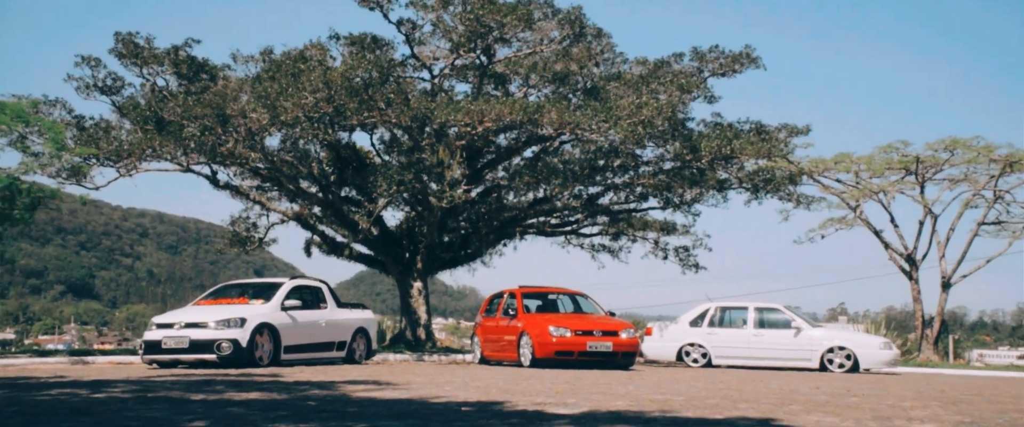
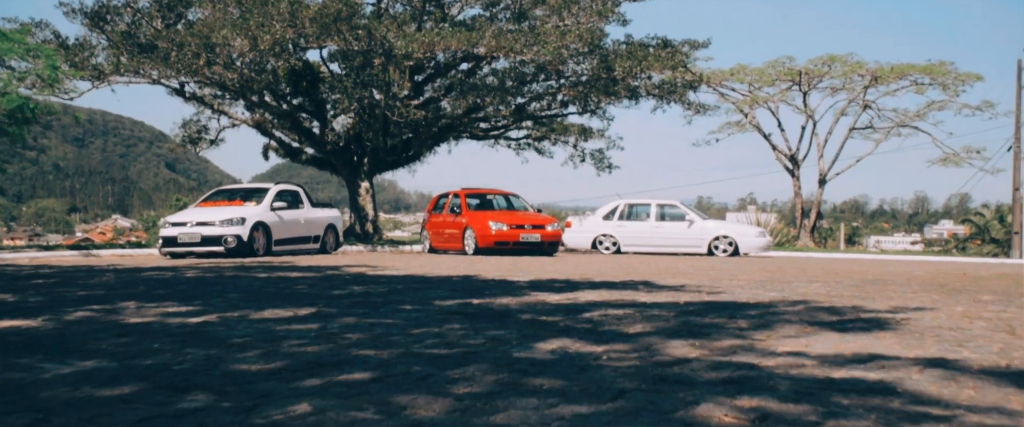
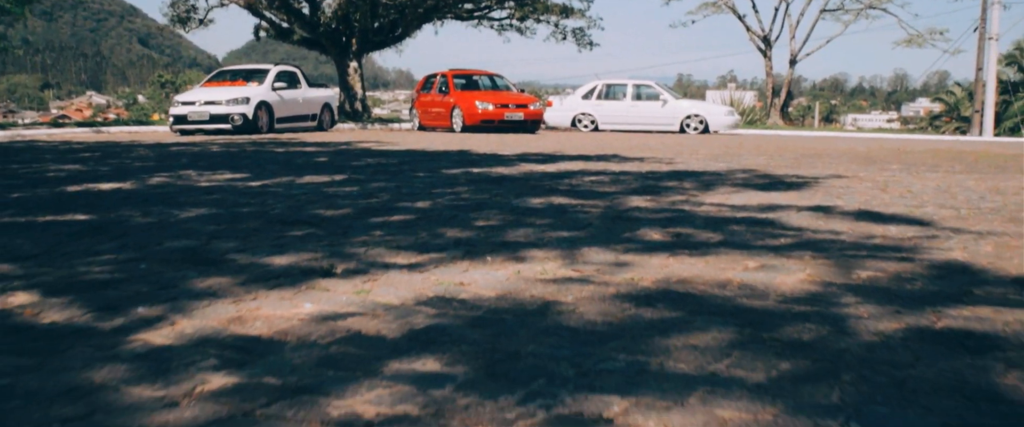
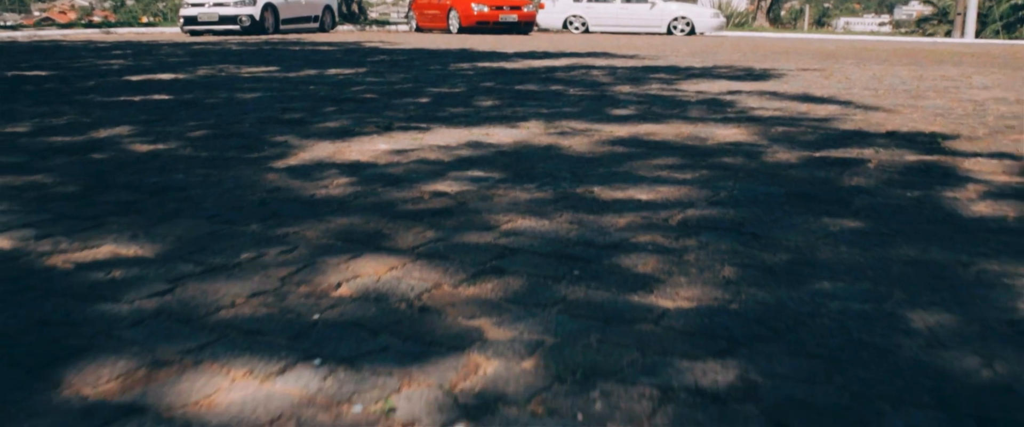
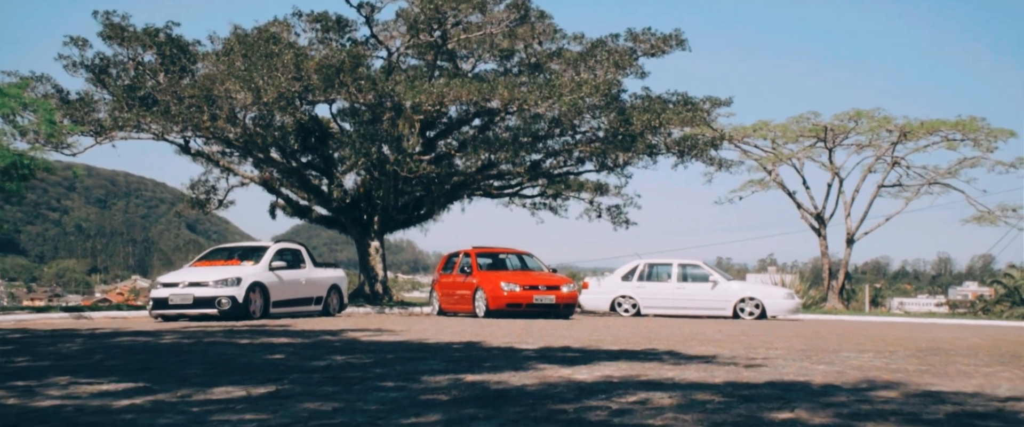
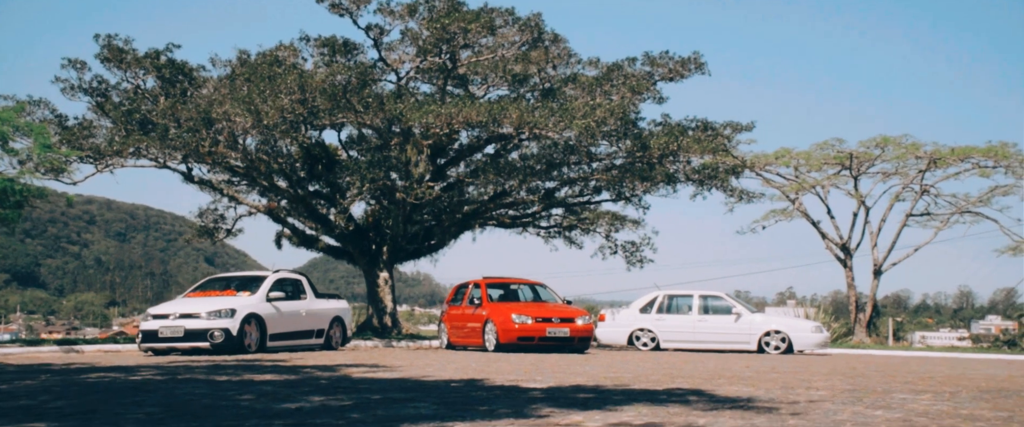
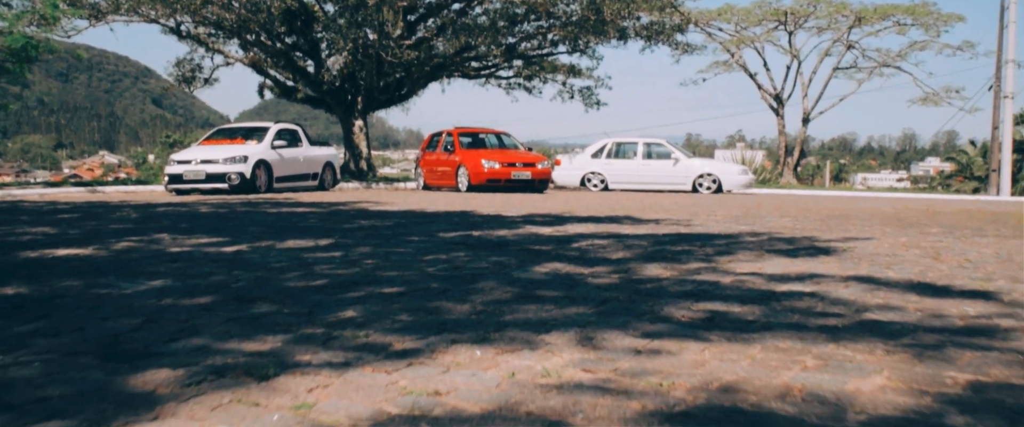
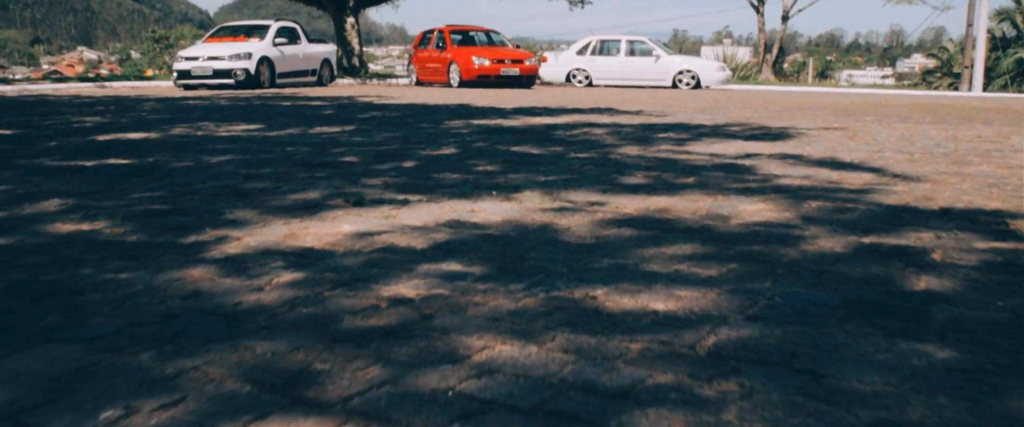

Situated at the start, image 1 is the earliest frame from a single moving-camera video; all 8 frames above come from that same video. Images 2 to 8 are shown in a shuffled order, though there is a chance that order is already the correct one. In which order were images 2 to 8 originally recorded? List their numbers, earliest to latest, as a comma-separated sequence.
6, 5, 2, 7, 3, 8, 4
